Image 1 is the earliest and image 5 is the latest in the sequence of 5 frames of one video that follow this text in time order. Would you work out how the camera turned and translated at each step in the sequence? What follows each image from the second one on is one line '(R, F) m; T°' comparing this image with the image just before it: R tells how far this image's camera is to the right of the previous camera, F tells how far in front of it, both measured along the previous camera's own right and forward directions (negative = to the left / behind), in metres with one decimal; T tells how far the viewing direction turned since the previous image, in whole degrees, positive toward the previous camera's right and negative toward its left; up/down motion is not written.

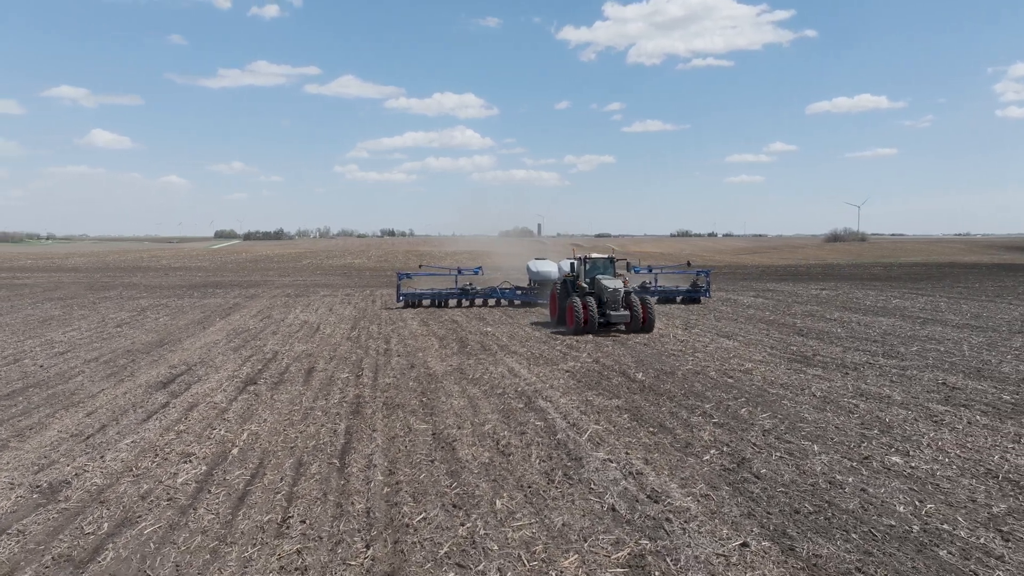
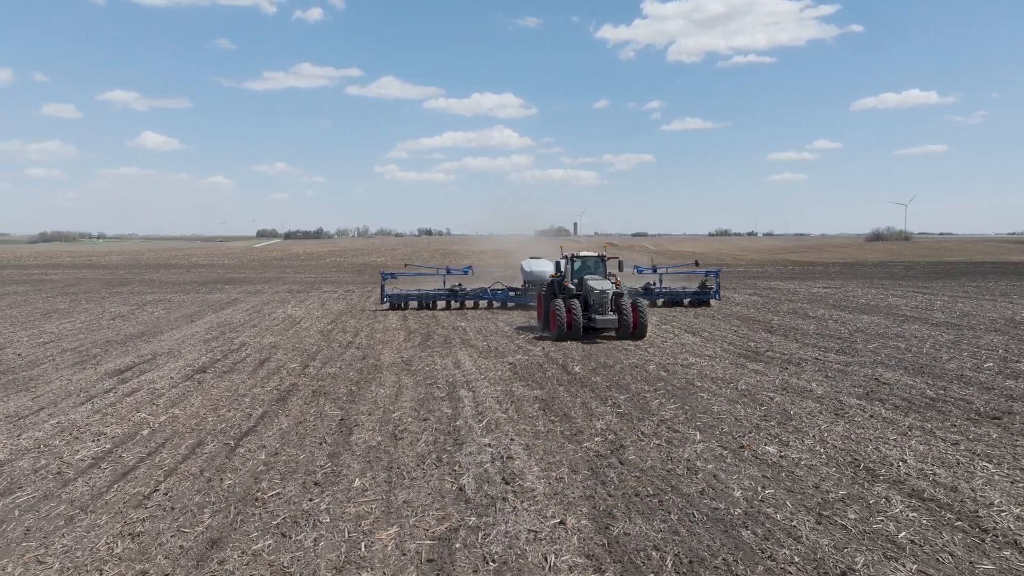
(+1.4, -0.2) m; -3°
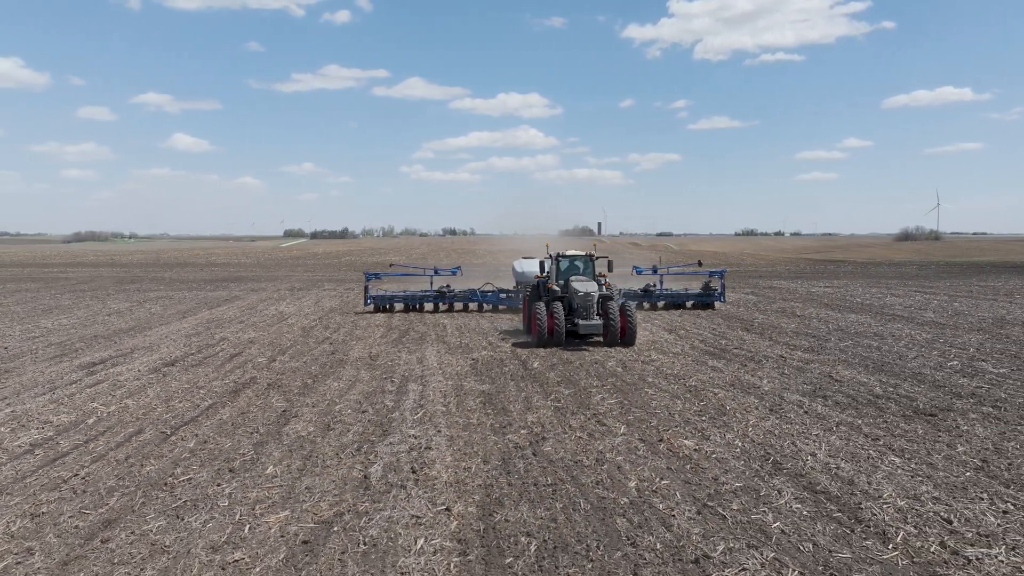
(+0.9, -0.1) m; -2°
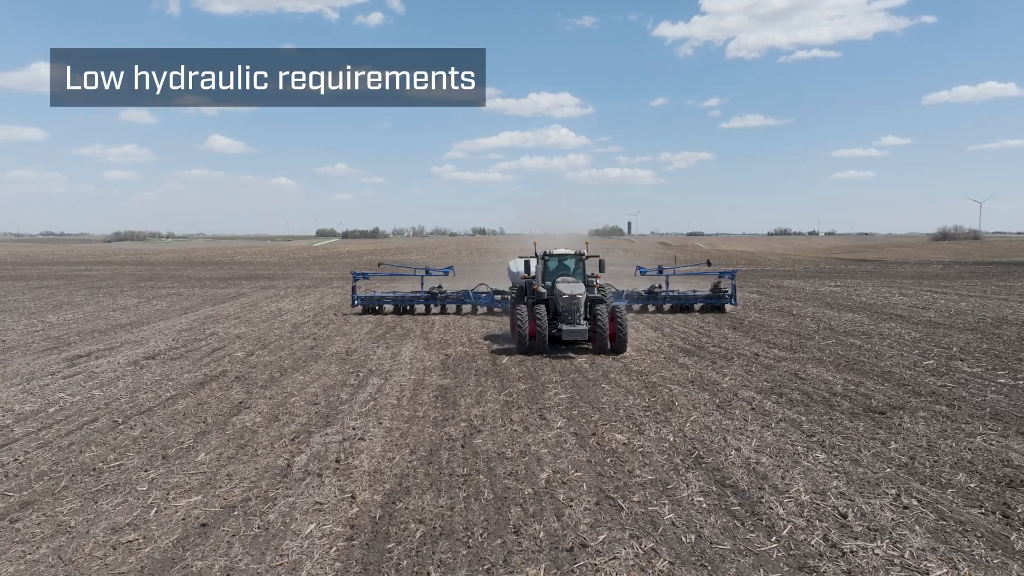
(+0.9, -0.1) m; -3°
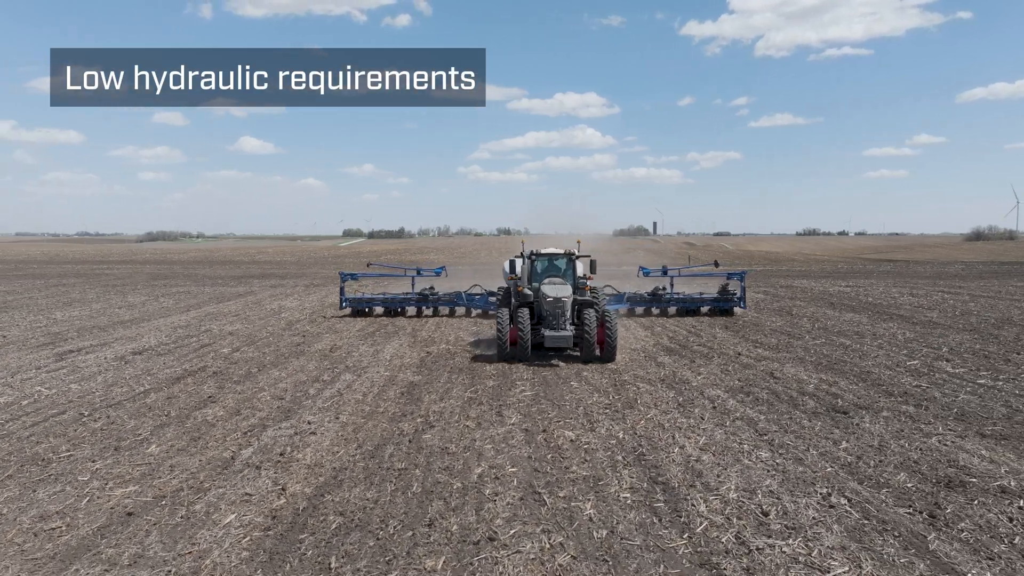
(+0.7, 0.0) m; -2°
